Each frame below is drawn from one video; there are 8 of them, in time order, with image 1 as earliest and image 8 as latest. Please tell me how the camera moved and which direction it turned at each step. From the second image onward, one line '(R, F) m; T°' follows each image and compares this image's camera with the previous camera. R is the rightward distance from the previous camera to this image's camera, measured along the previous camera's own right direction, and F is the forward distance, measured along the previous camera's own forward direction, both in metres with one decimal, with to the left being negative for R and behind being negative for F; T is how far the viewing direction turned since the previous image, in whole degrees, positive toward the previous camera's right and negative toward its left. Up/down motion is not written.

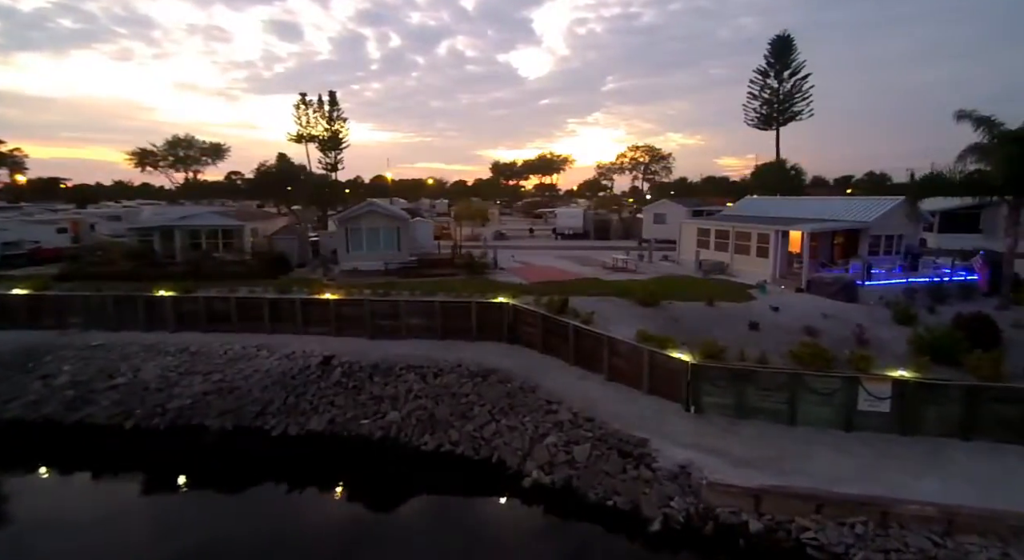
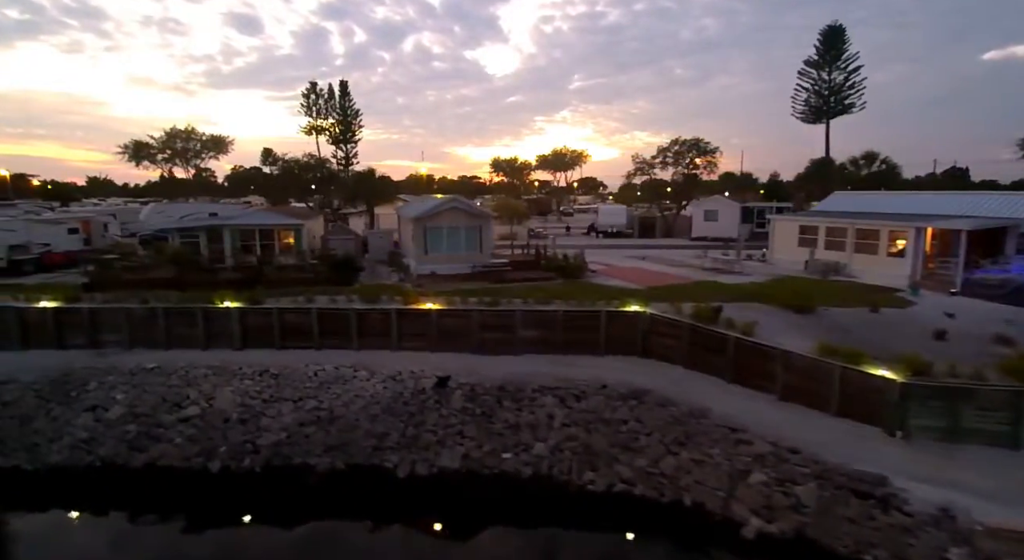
(-4.5, +2.3) m; +3°
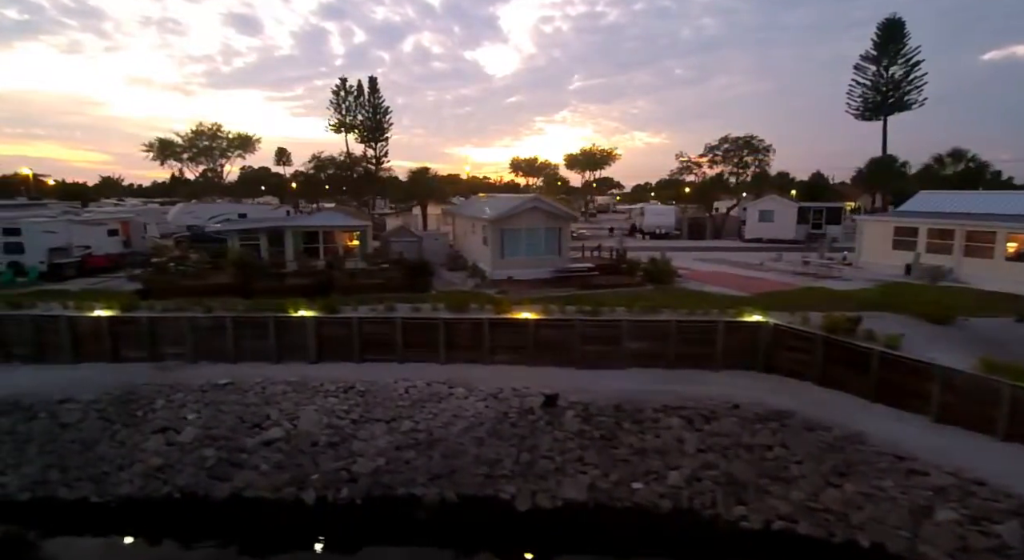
(-2.7, +1.3) m; 0°
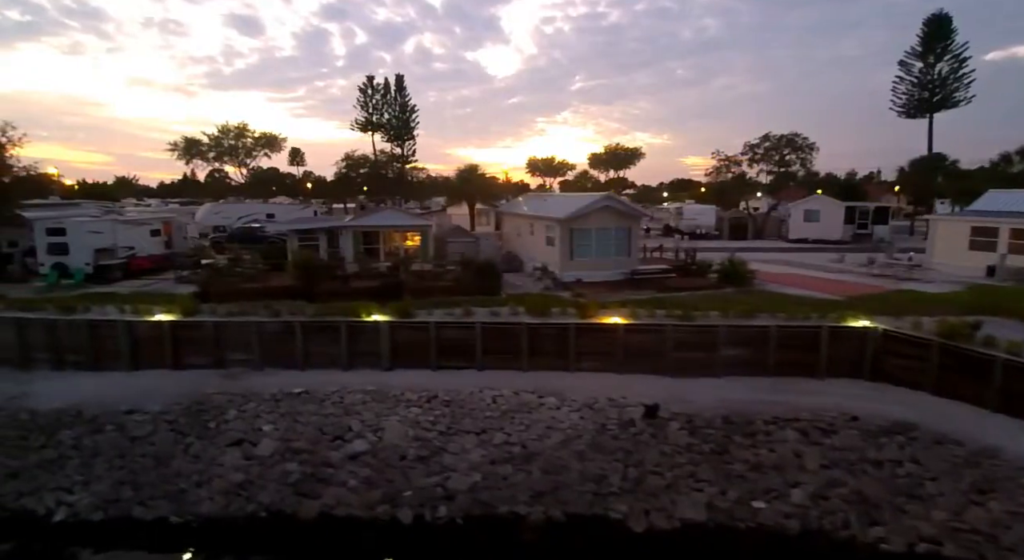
(-2.1, +0.7) m; 0°
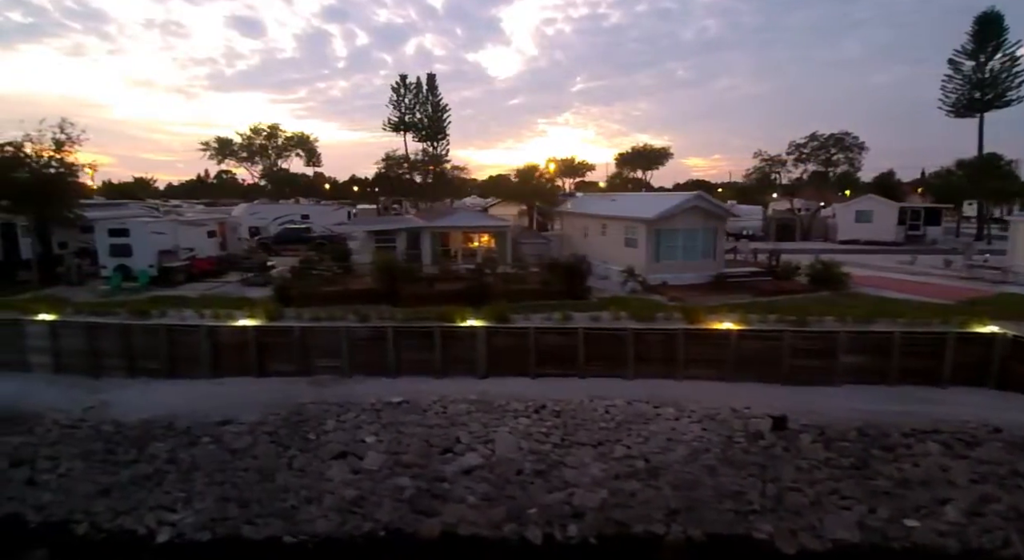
(-2.4, +0.6) m; 0°
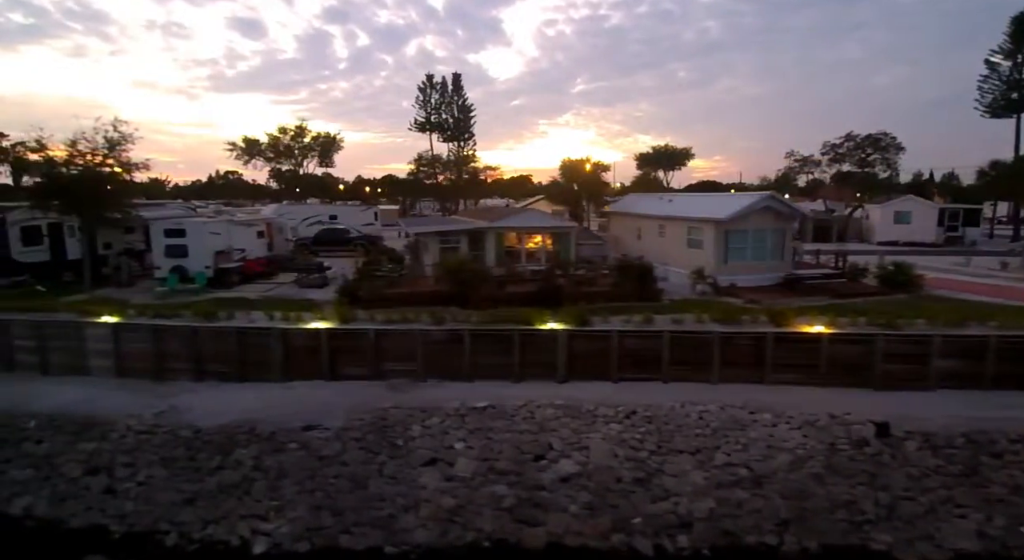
(-1.9, +0.3) m; 0°
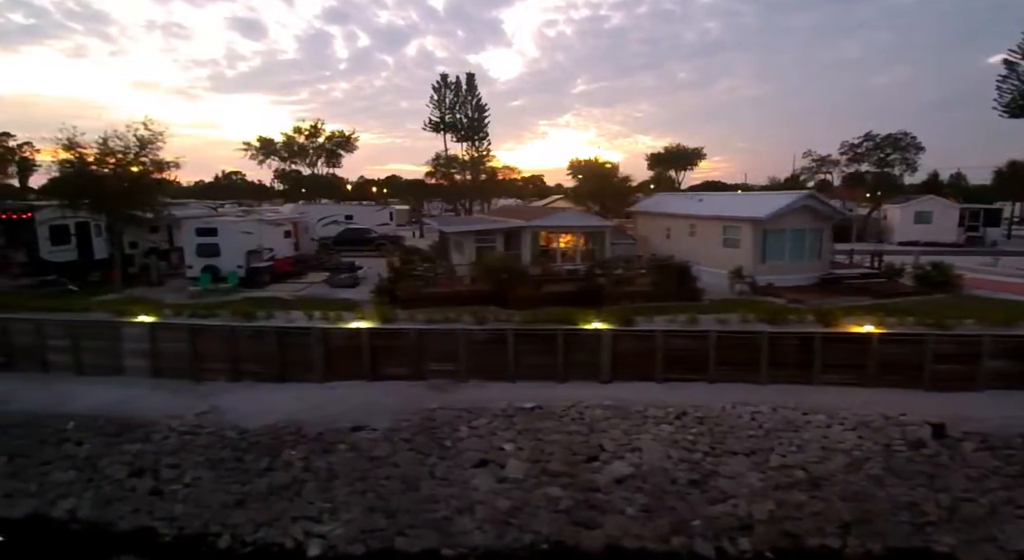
(-1.0, +0.1) m; 0°
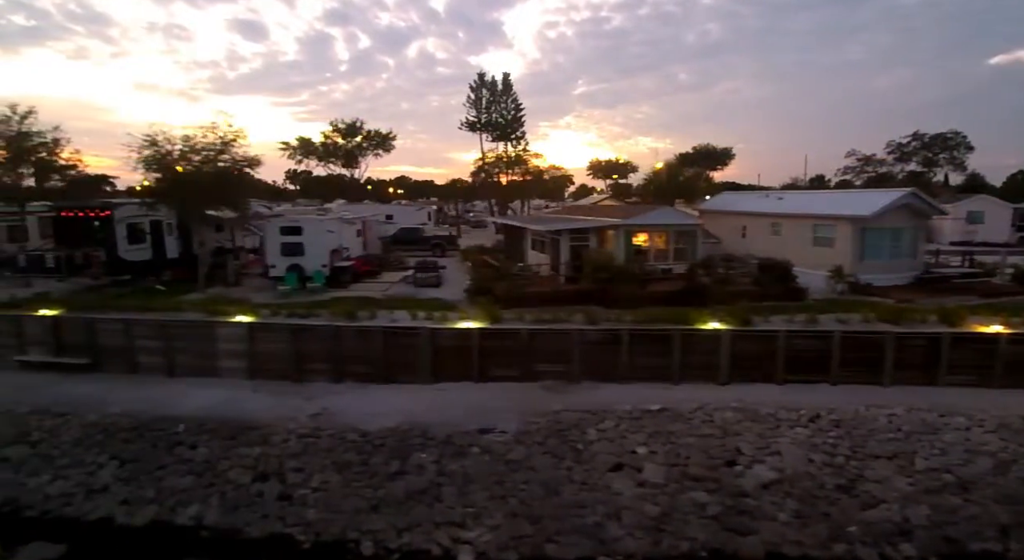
(-2.6, +0.3) m; 0°
